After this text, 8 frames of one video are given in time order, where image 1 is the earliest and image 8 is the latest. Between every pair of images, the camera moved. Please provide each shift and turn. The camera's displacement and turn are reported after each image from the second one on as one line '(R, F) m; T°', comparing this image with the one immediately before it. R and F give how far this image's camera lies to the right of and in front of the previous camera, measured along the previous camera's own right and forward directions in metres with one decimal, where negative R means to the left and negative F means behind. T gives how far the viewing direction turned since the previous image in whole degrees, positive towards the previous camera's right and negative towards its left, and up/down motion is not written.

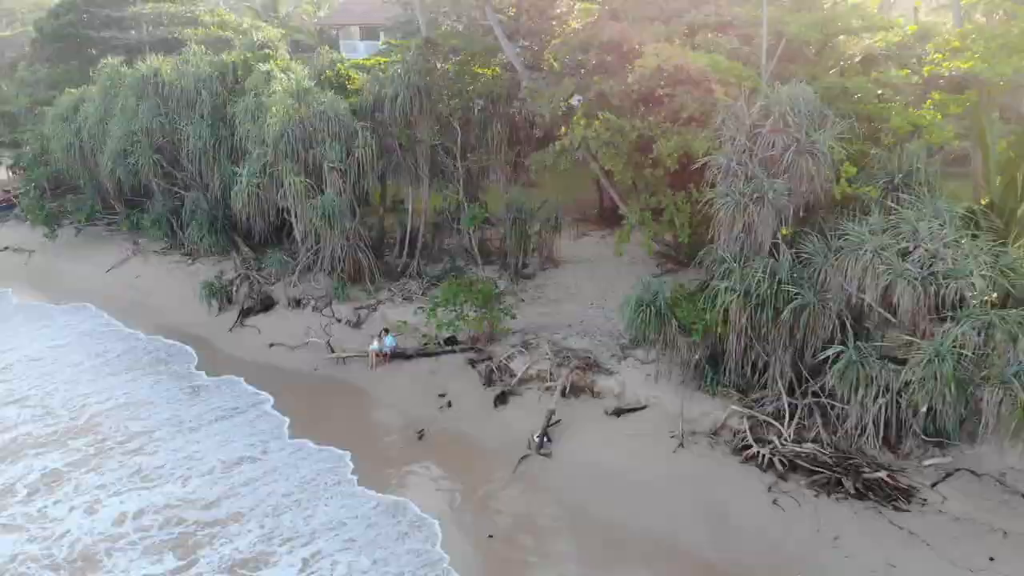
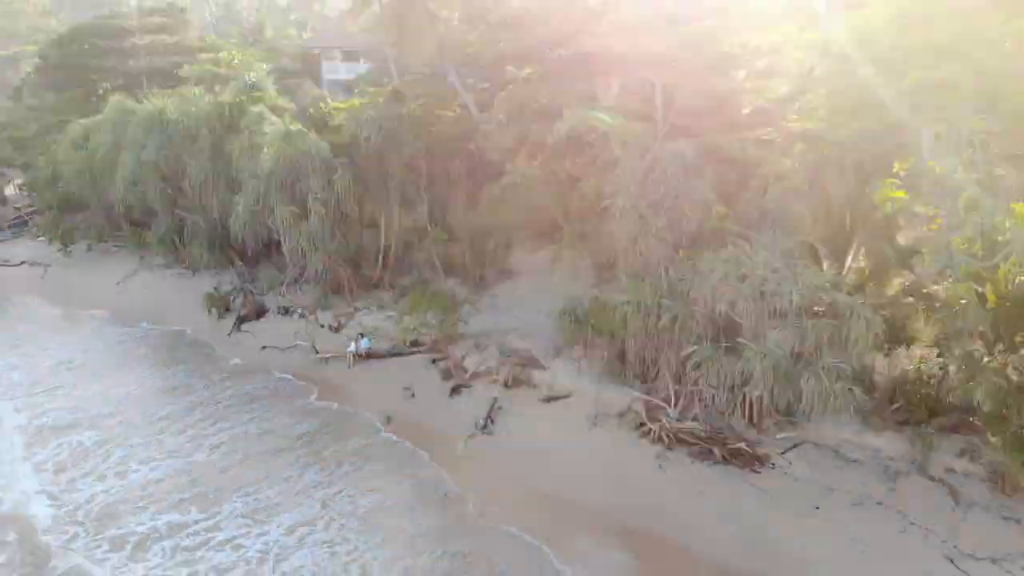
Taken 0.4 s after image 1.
(+0.5, -2.2) m; +1°
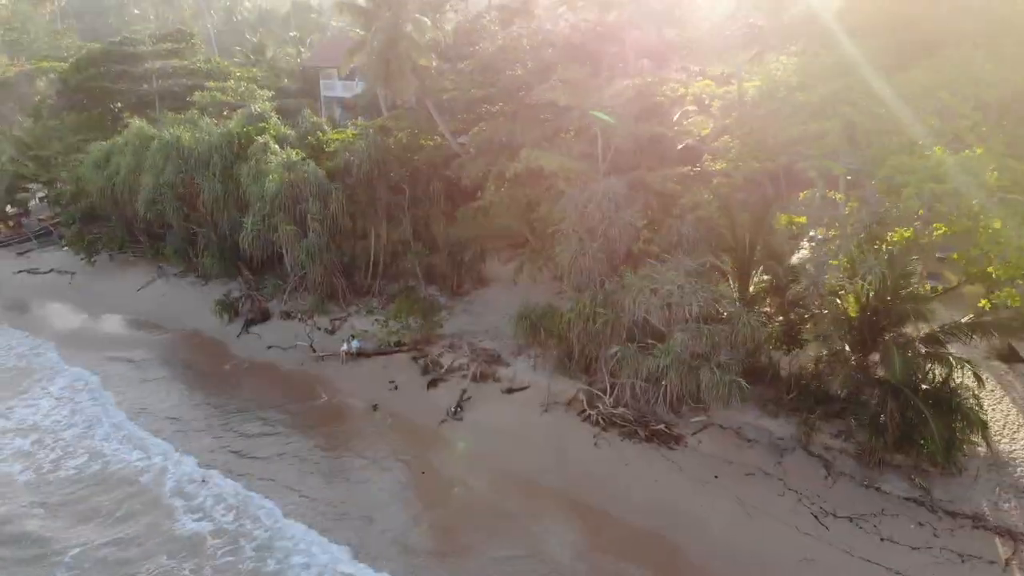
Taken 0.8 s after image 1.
(+0.5, -2.2) m; 0°
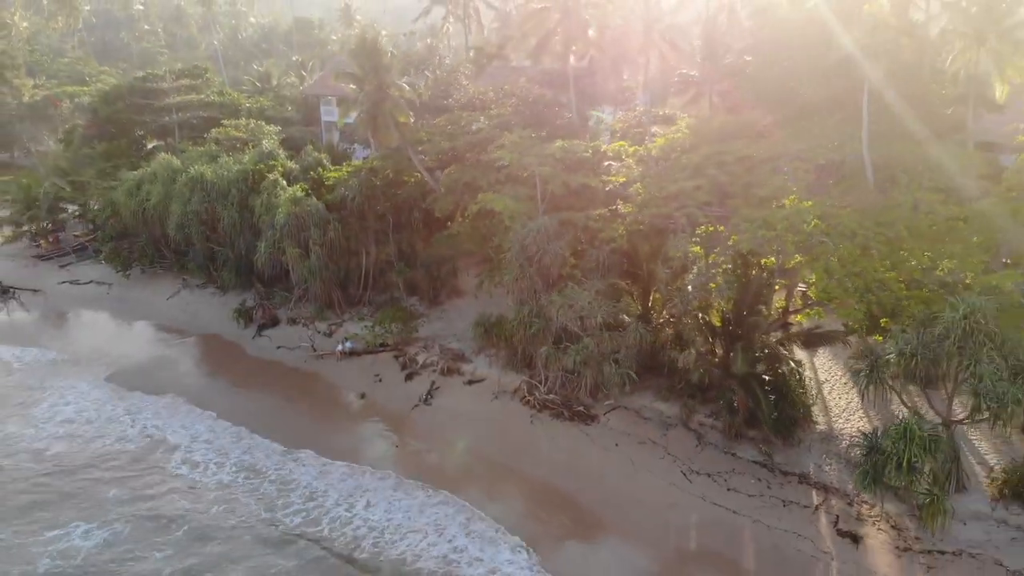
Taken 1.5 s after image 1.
(+0.8, -3.7) m; 0°
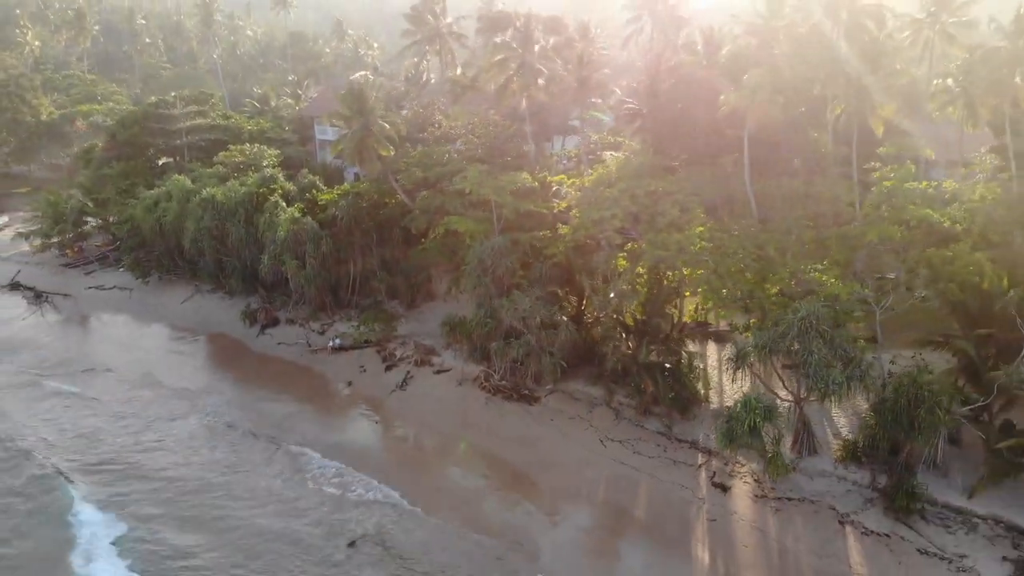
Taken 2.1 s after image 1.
(+0.8, -3.7) m; 0°
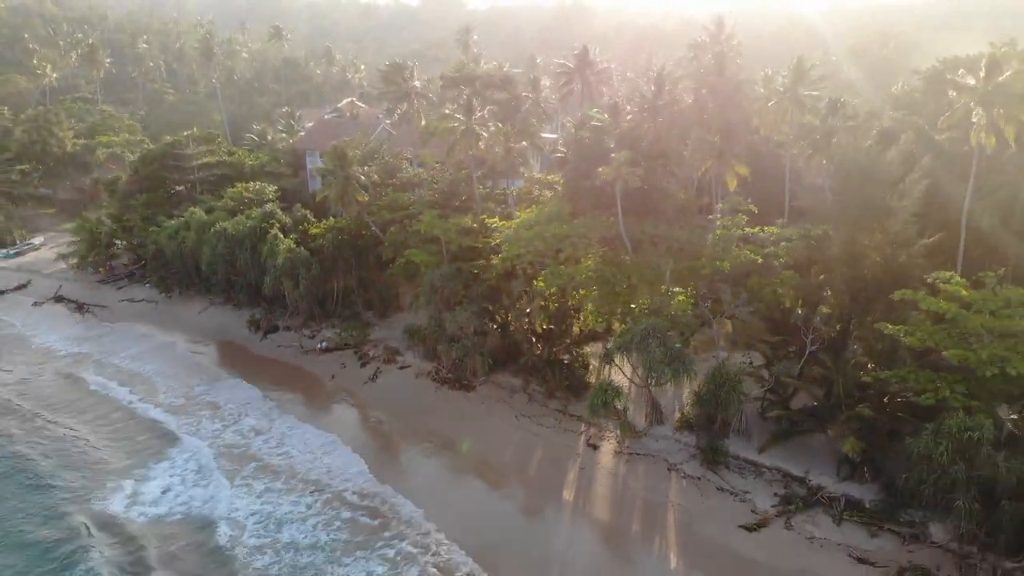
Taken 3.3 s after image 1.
(+1.5, -6.7) m; +1°
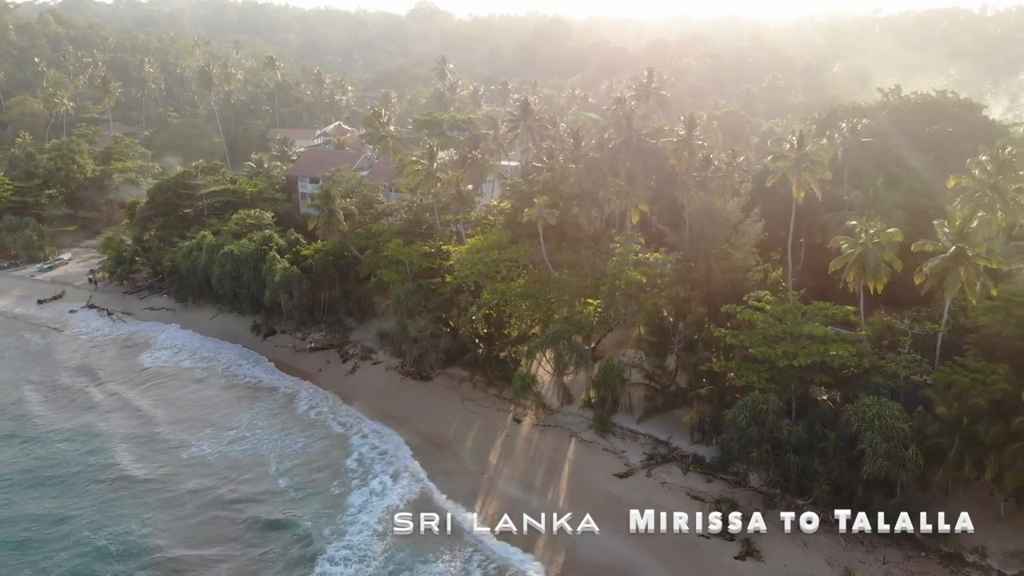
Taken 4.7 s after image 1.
(+1.7, -7.5) m; +1°
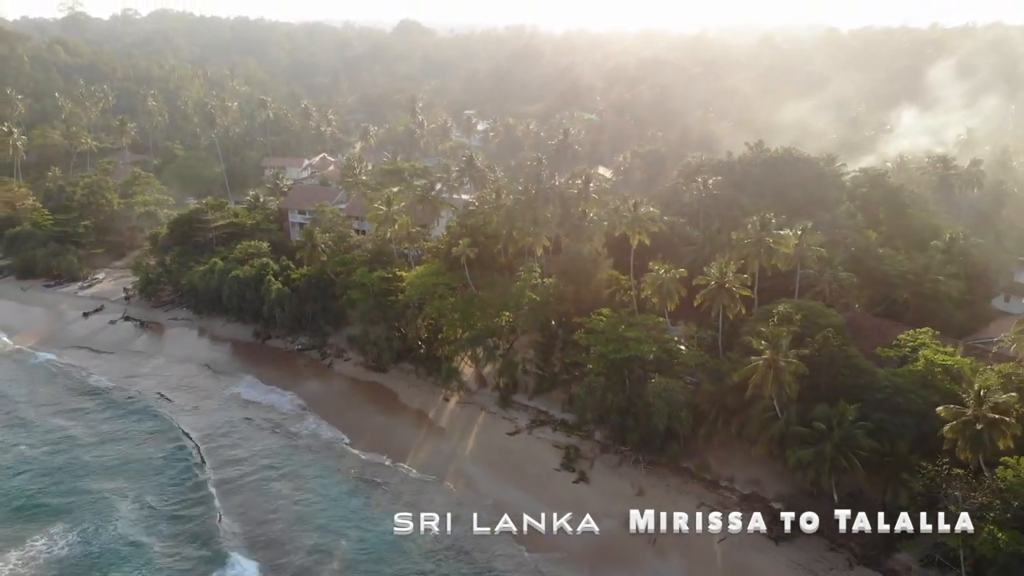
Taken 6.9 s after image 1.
(+3.1, -12.6) m; +1°
